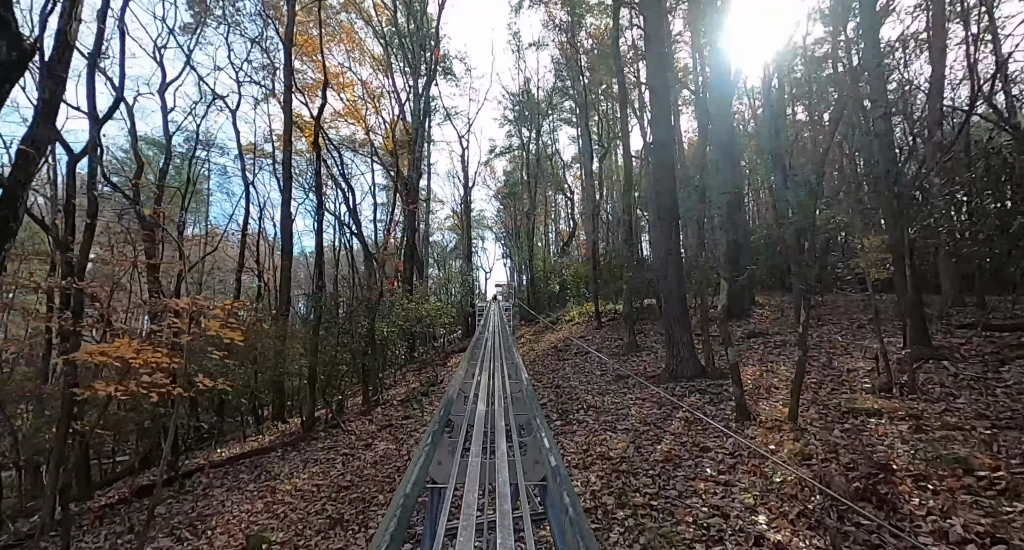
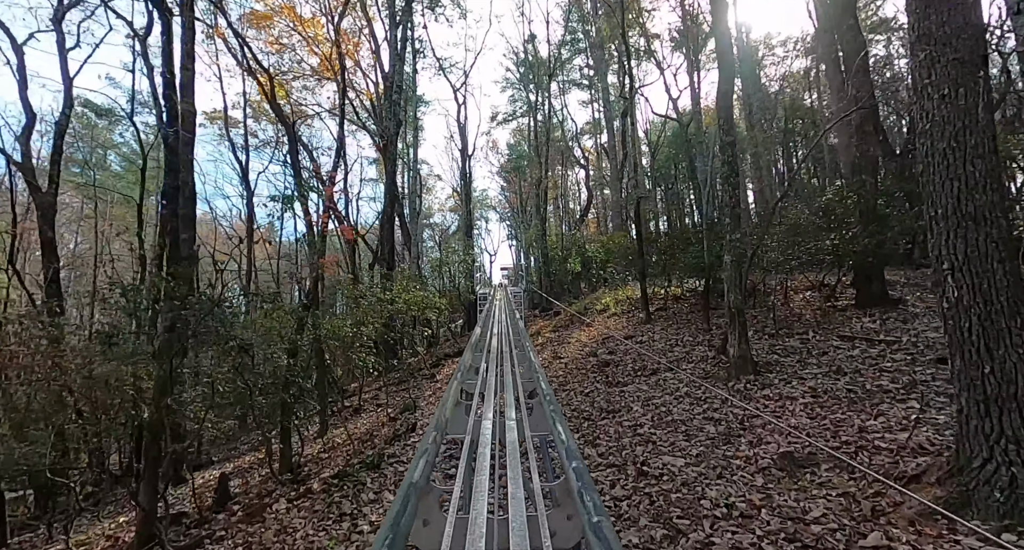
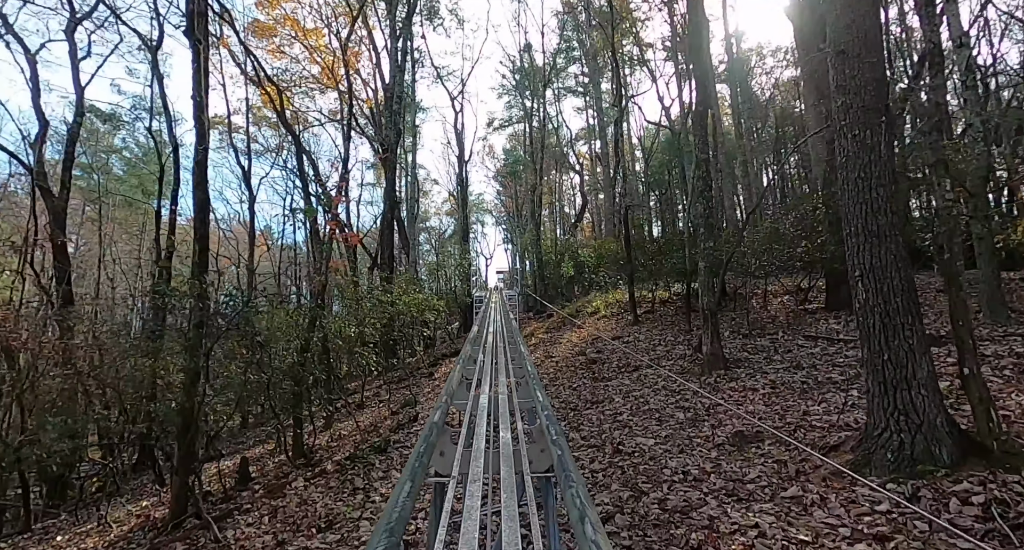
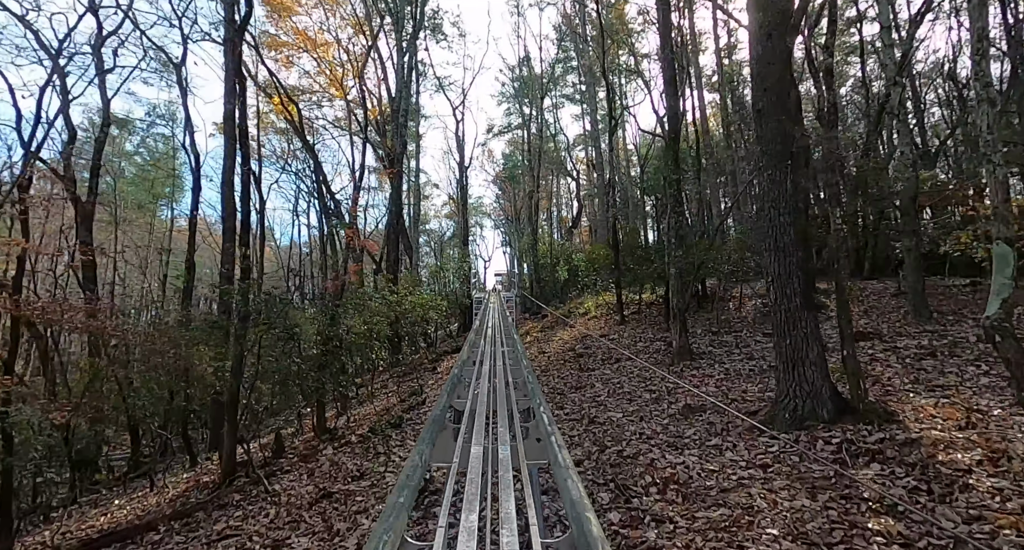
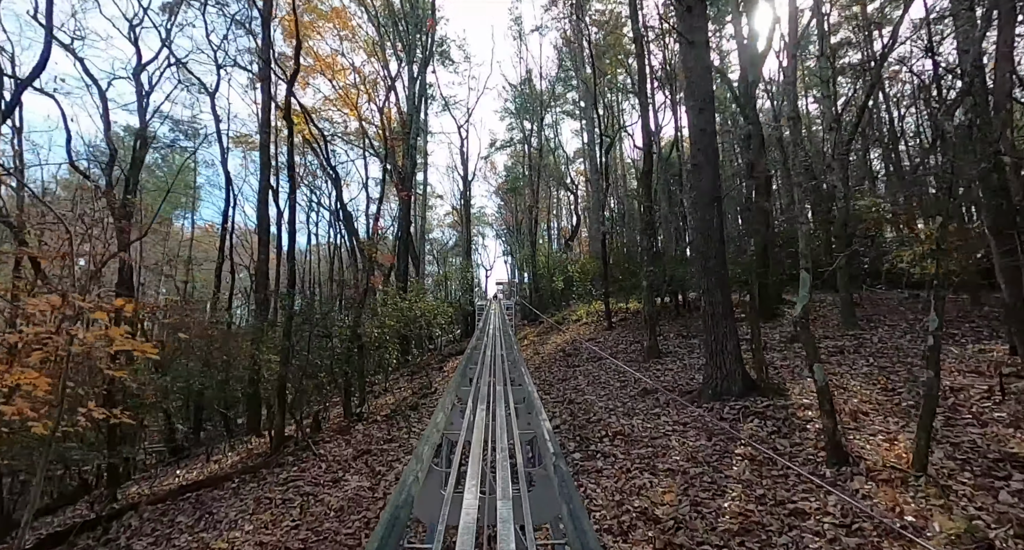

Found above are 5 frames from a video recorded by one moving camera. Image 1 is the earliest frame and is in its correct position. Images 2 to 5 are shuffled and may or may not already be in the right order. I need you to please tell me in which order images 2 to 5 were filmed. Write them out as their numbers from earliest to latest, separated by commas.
5, 4, 3, 2
